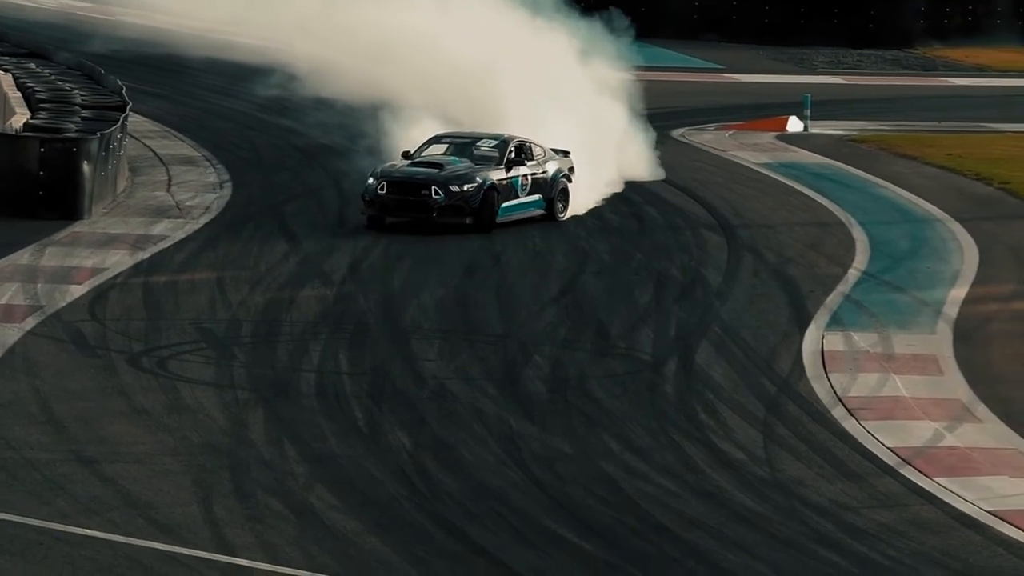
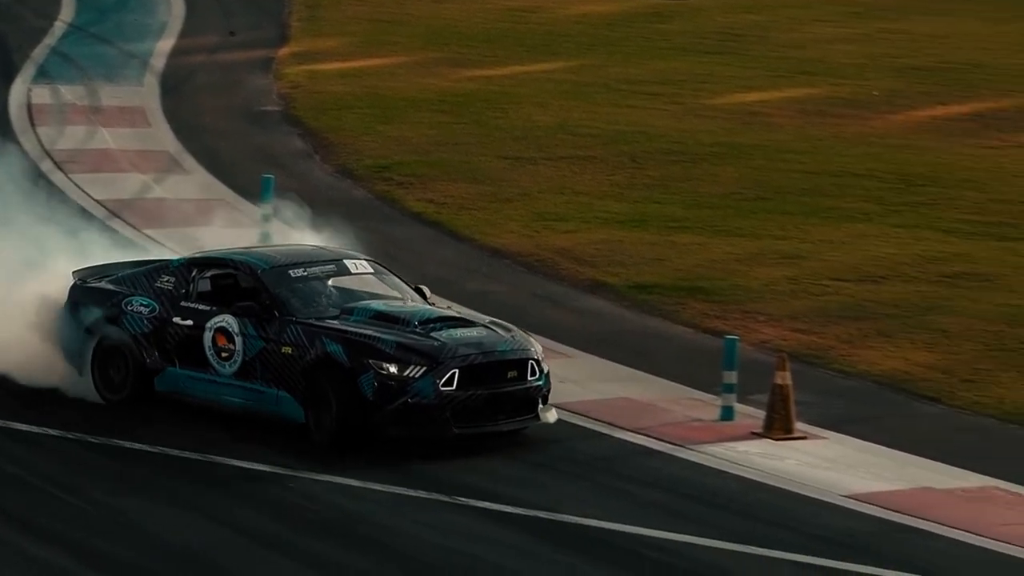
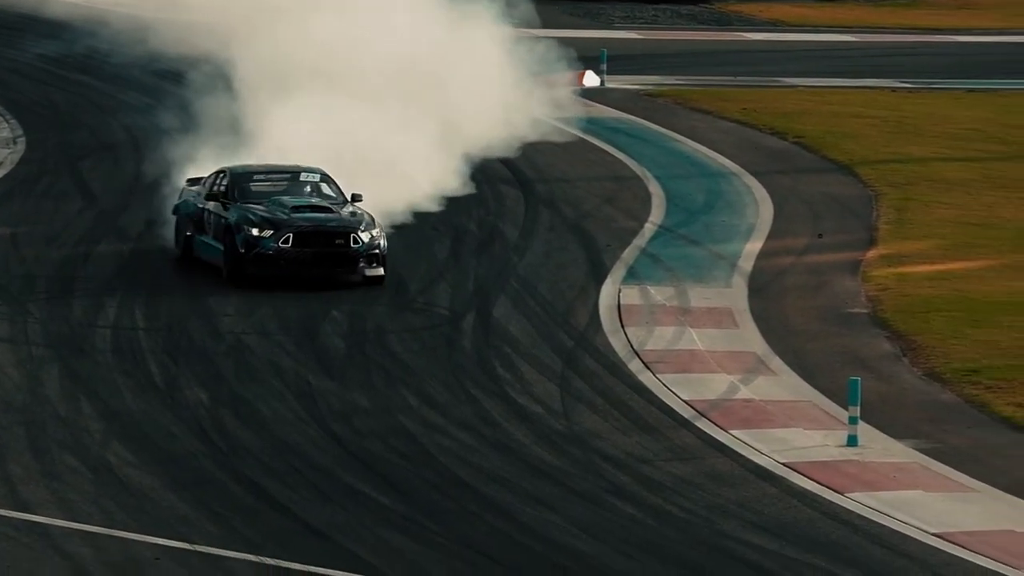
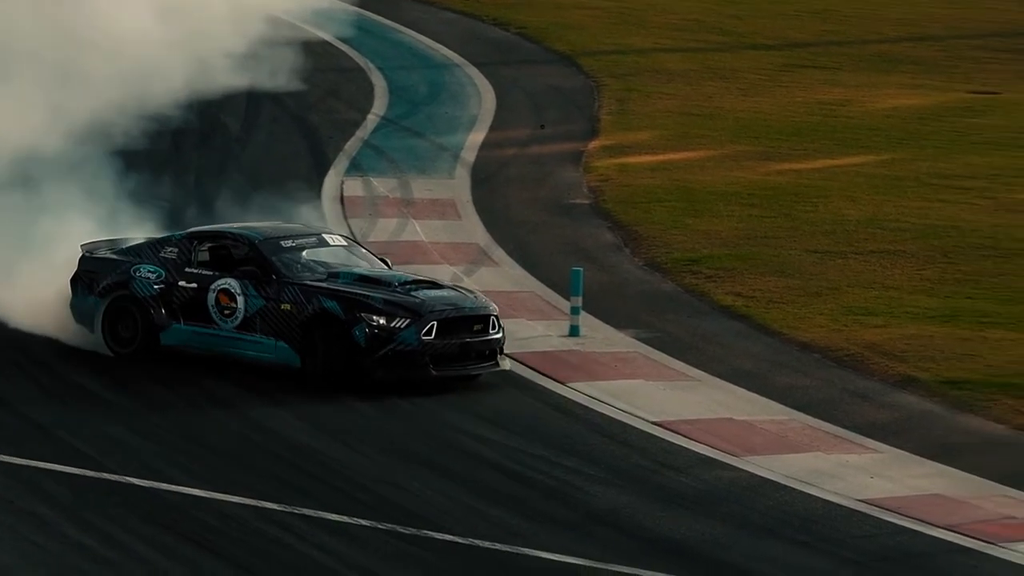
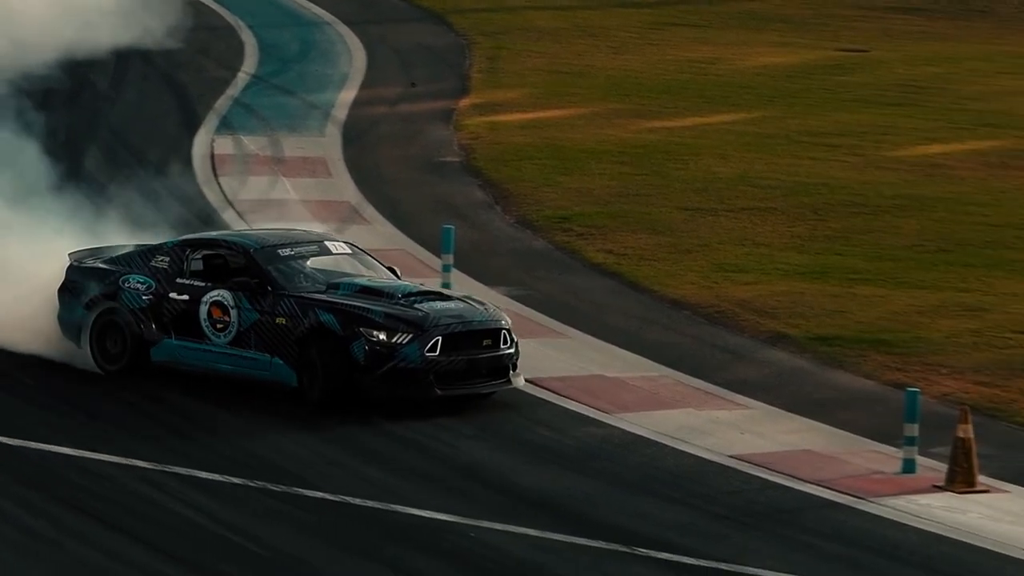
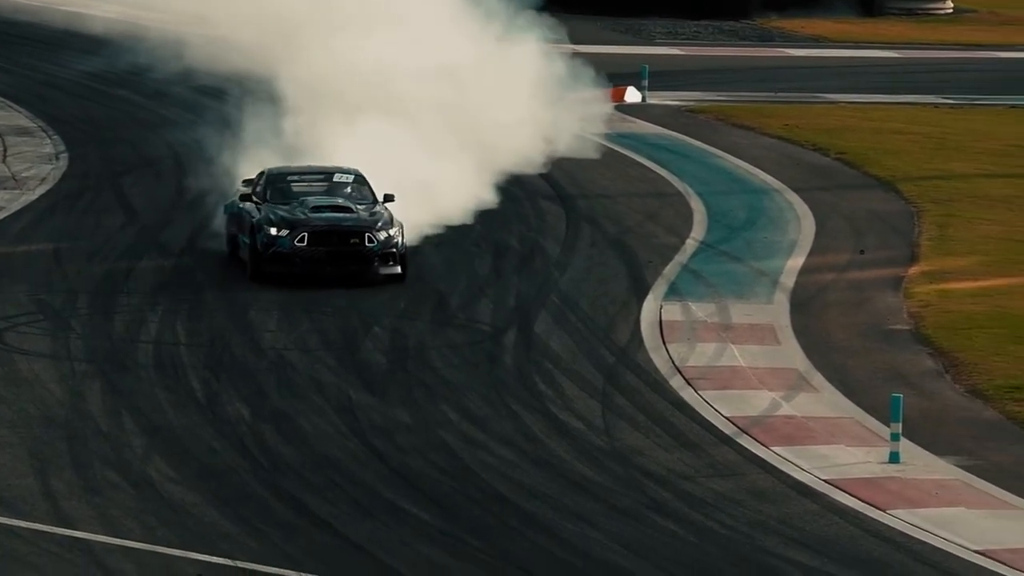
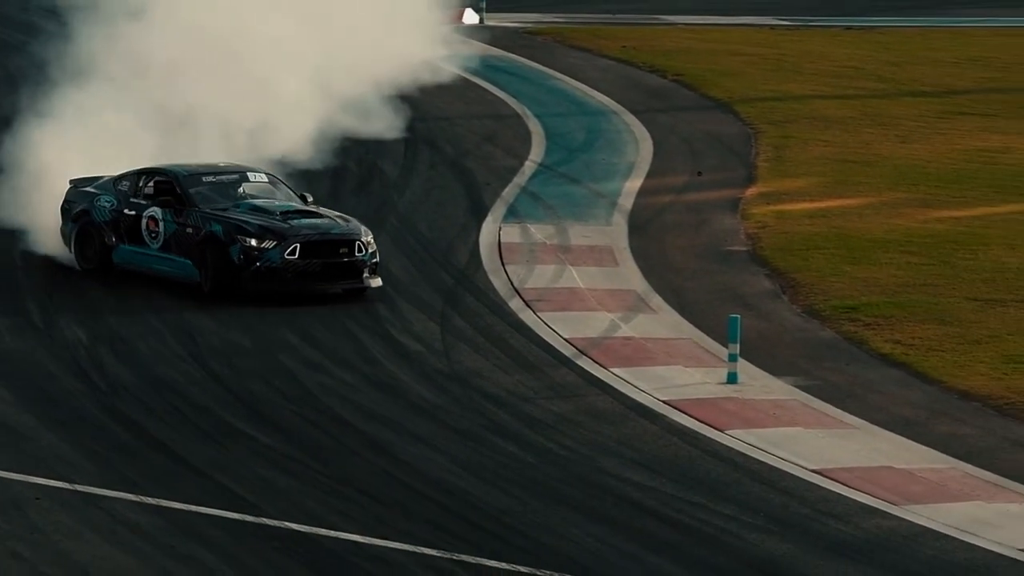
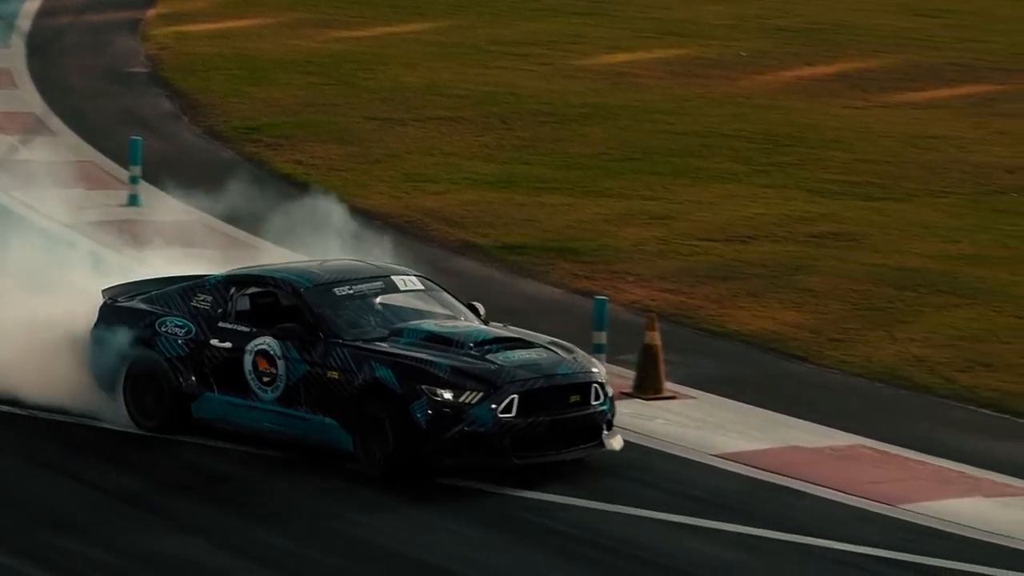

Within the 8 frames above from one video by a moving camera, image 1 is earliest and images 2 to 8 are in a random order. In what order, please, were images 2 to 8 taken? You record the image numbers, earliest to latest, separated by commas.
6, 3, 7, 4, 5, 2, 8
